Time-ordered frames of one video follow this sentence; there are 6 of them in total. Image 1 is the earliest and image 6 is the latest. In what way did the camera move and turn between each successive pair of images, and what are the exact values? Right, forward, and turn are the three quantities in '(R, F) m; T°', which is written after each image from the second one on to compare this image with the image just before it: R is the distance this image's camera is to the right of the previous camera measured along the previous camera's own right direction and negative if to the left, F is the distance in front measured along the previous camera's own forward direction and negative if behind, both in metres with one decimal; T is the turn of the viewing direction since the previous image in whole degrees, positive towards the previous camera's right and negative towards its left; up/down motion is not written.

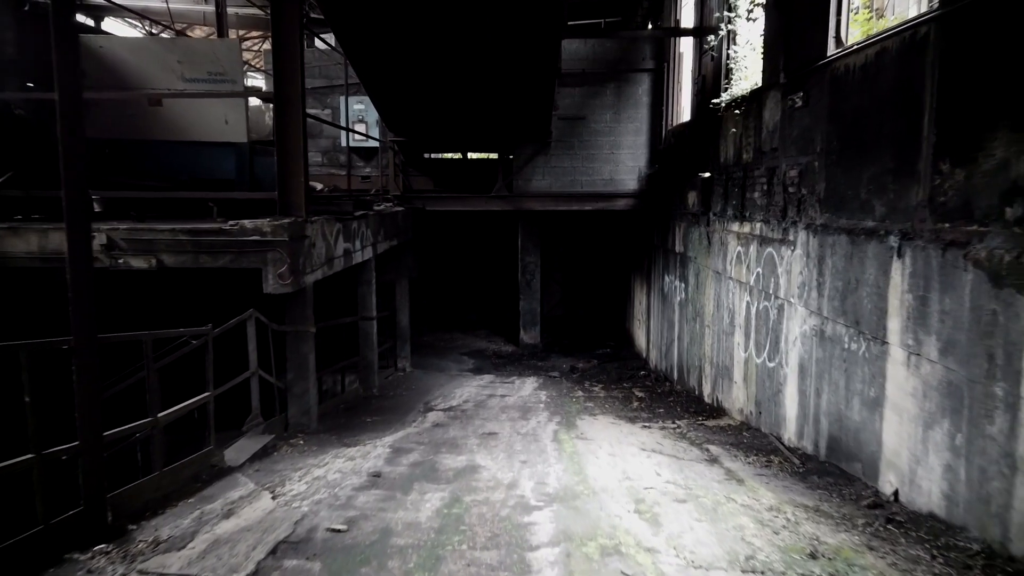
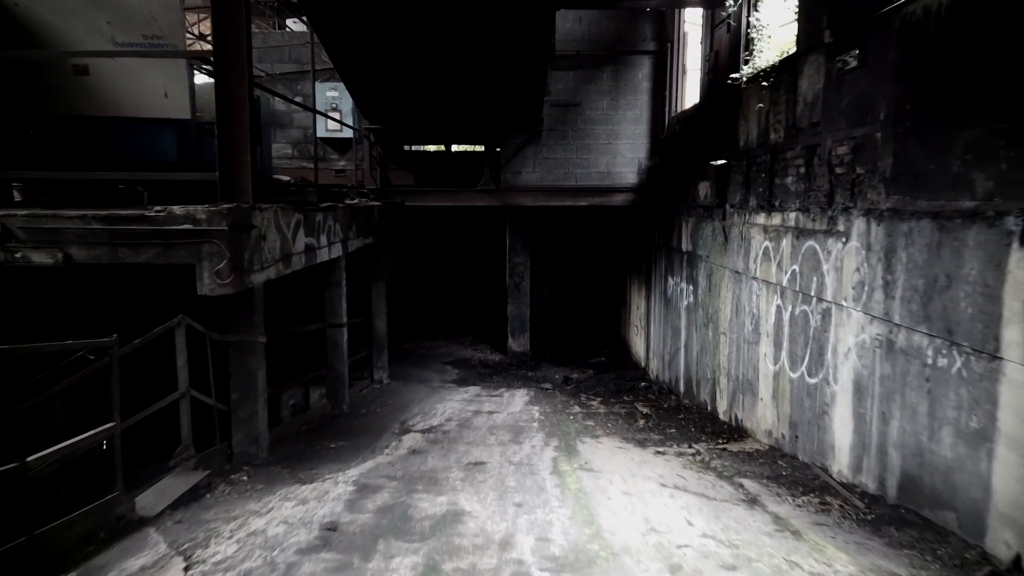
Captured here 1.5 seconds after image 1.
(0.0, +1.1) m; +1°
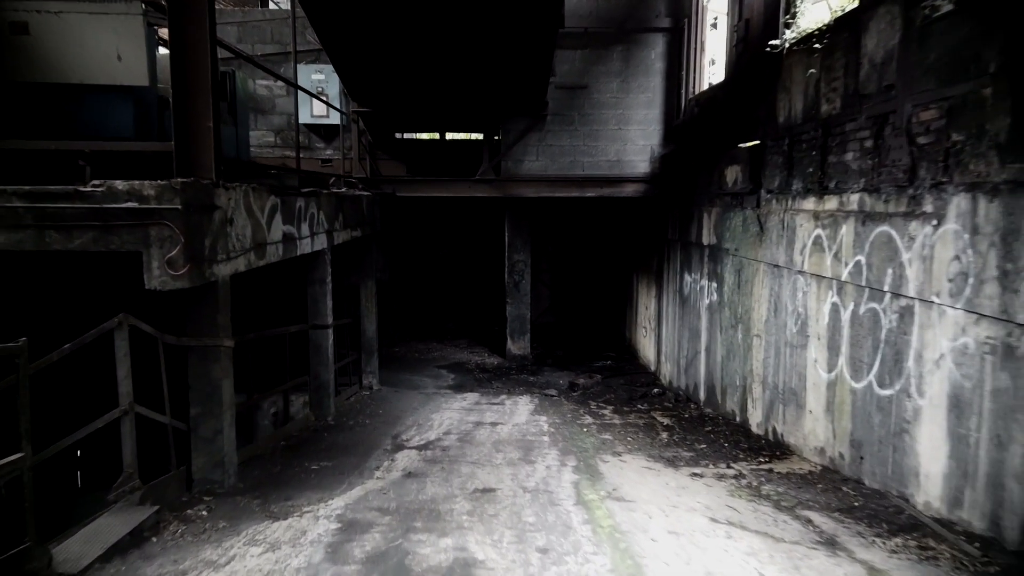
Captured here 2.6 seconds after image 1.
(-0.2, +0.9) m; +1°
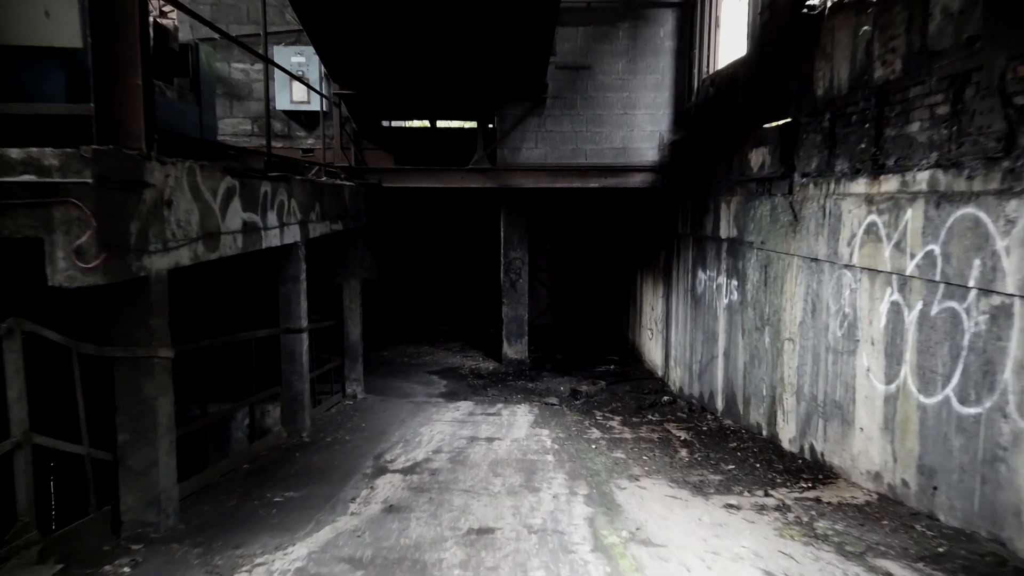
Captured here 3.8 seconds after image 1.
(0.0, +0.8) m; +1°
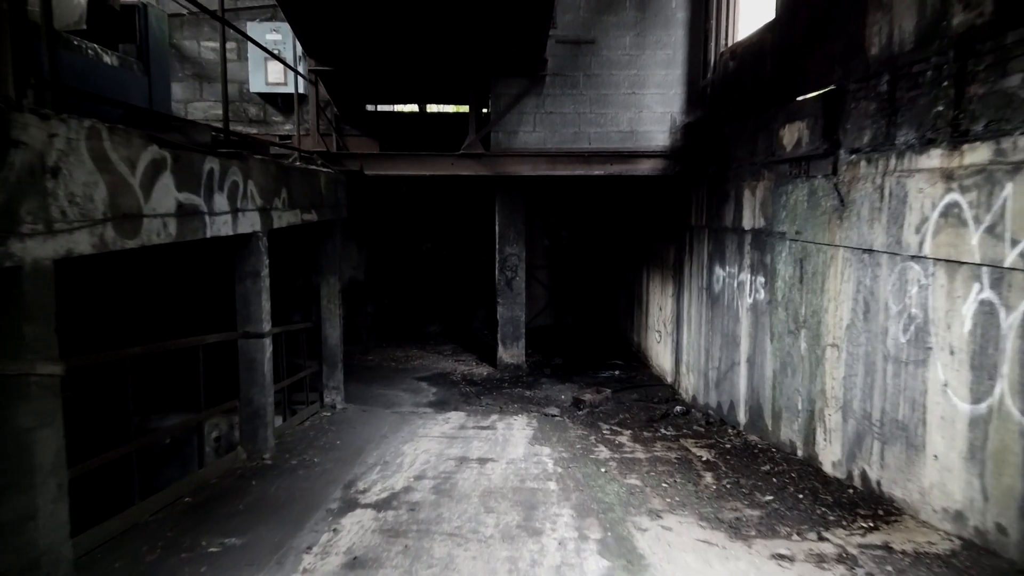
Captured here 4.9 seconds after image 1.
(0.0, +0.9) m; 0°
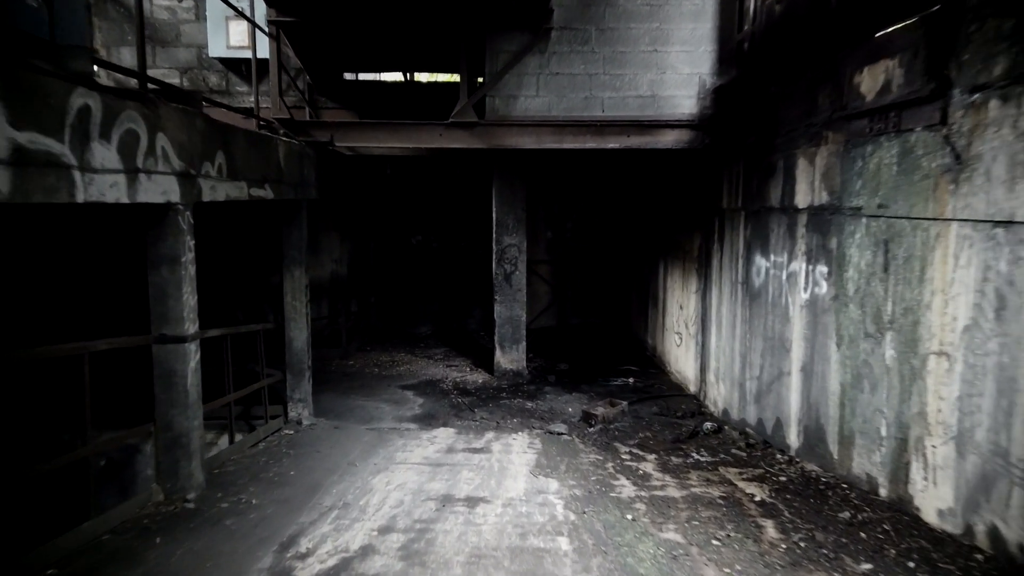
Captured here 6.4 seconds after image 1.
(0.0, +1.3) m; 0°
